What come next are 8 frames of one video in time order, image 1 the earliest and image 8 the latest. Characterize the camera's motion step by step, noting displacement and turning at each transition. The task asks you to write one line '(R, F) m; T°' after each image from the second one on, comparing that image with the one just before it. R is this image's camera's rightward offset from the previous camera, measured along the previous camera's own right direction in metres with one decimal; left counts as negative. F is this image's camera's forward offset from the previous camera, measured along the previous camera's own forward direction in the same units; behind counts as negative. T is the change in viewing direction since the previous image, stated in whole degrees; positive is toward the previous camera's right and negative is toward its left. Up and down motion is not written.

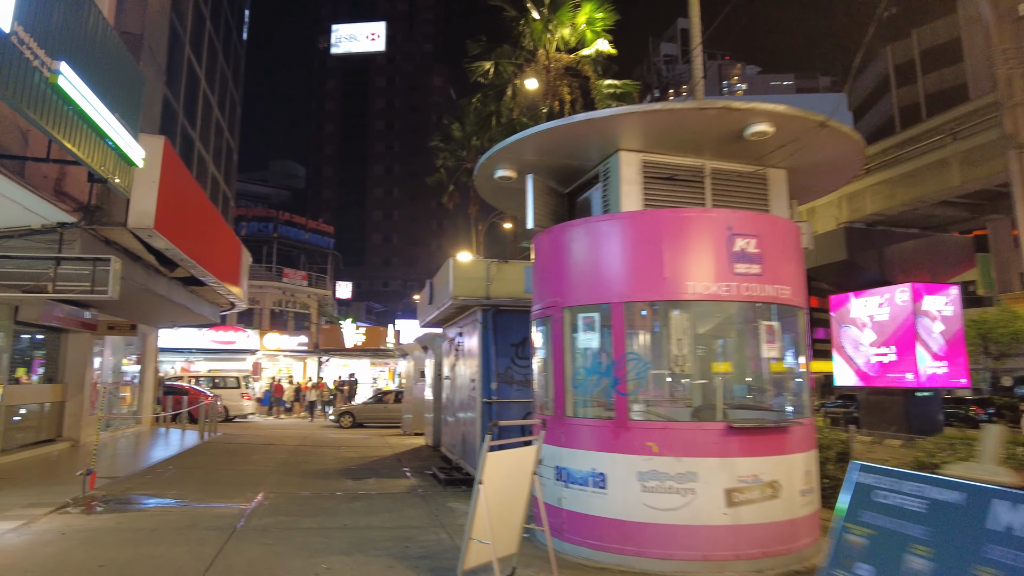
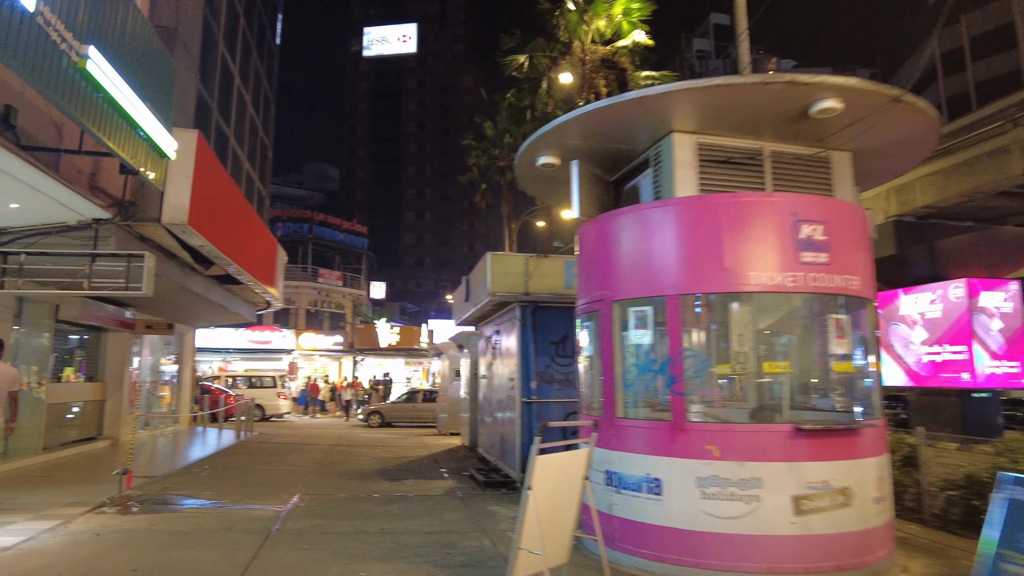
(-0.1, +0.3) m; -3°
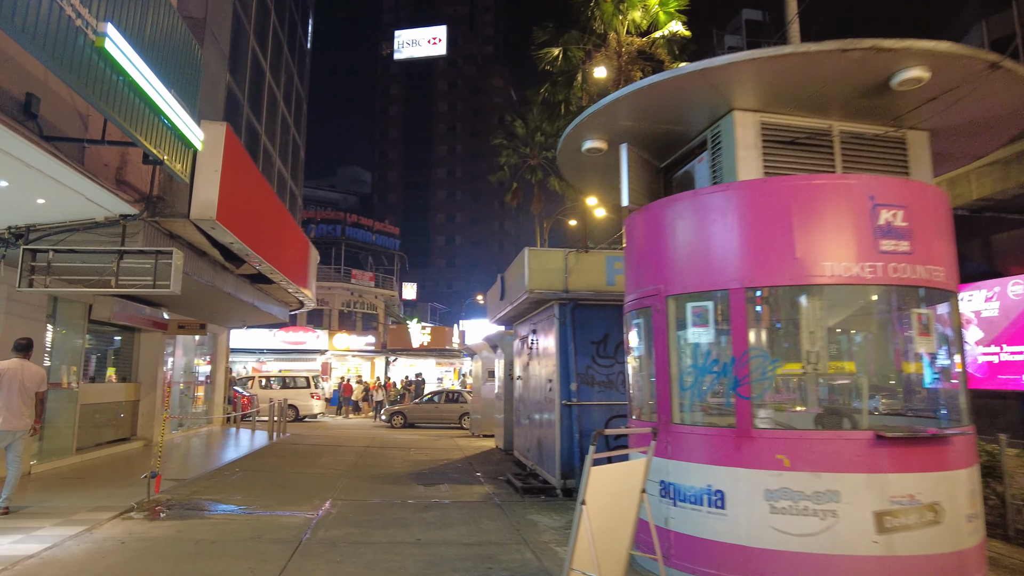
(-0.1, +0.4) m; -3°
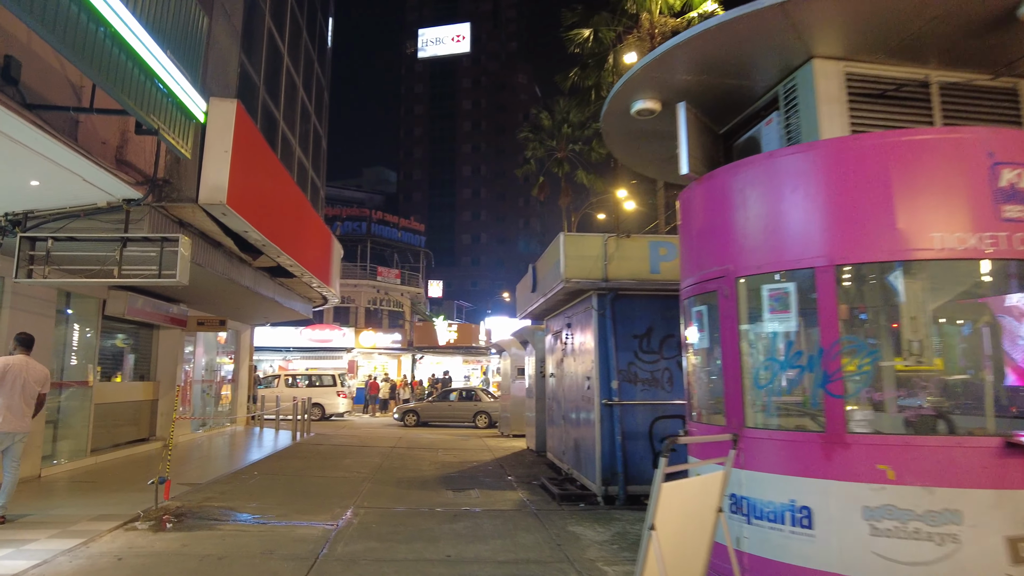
(-0.1, +0.7) m; -2°
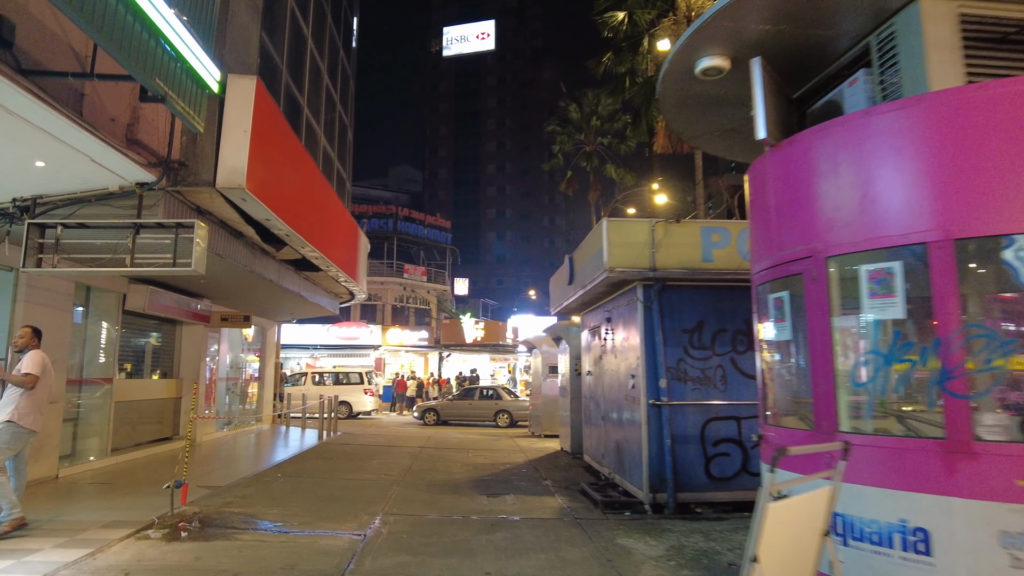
(-0.2, +0.6) m; -2°
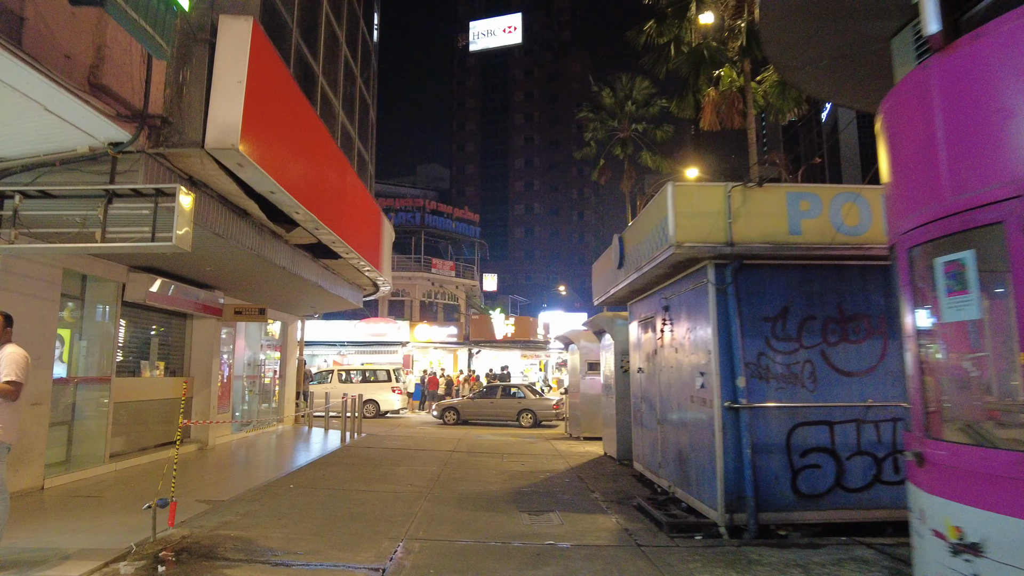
(-0.2, +1.2) m; -2°
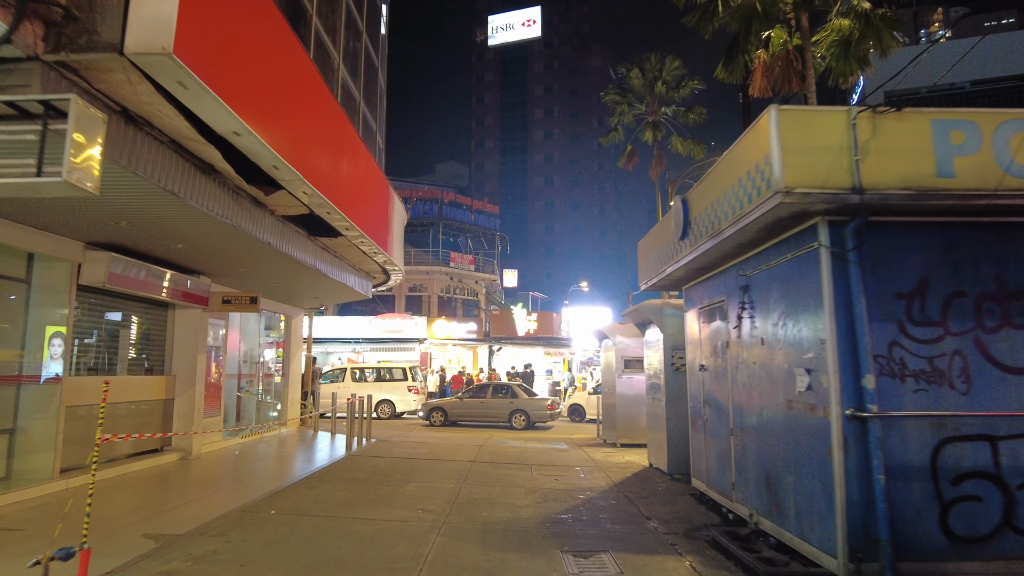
(-0.2, +1.7) m; -2°
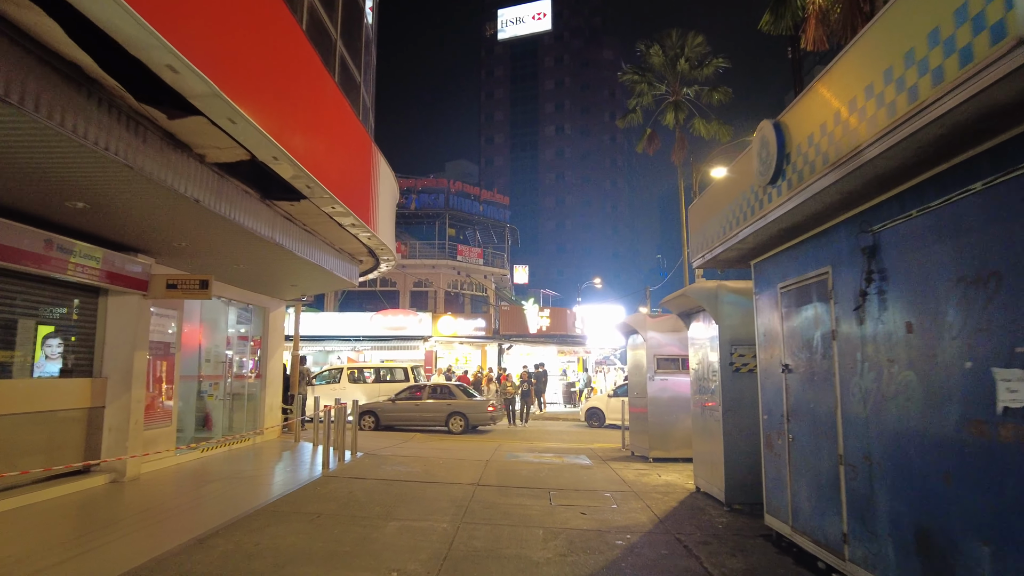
(0.0, +2.1) m; -1°
